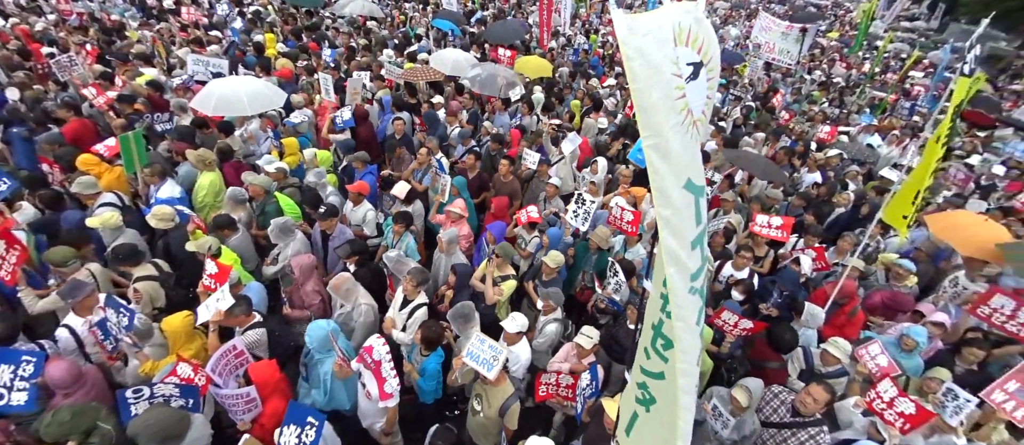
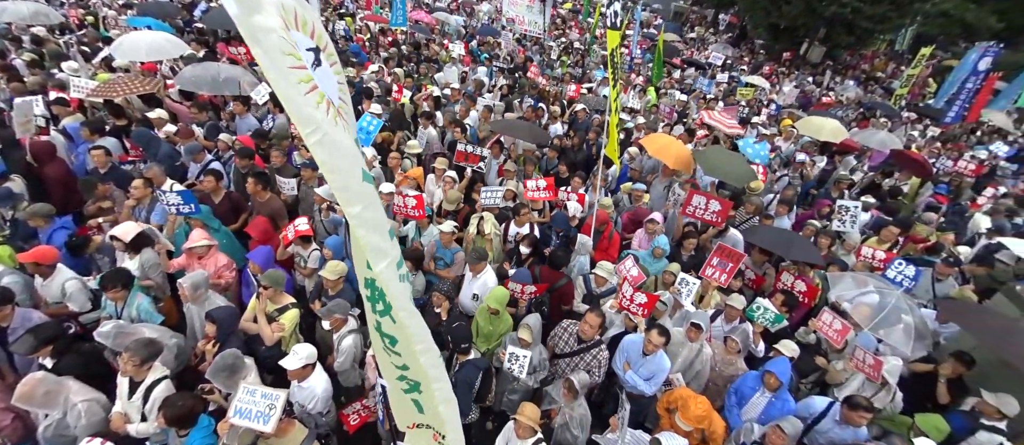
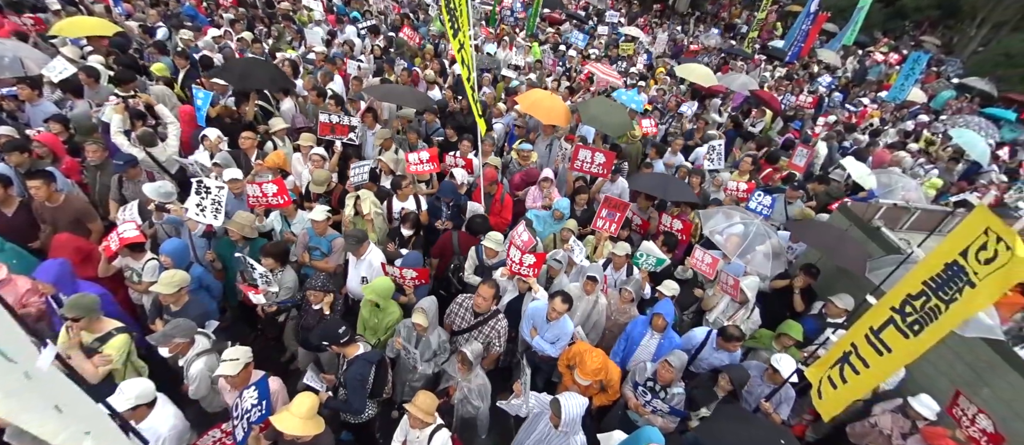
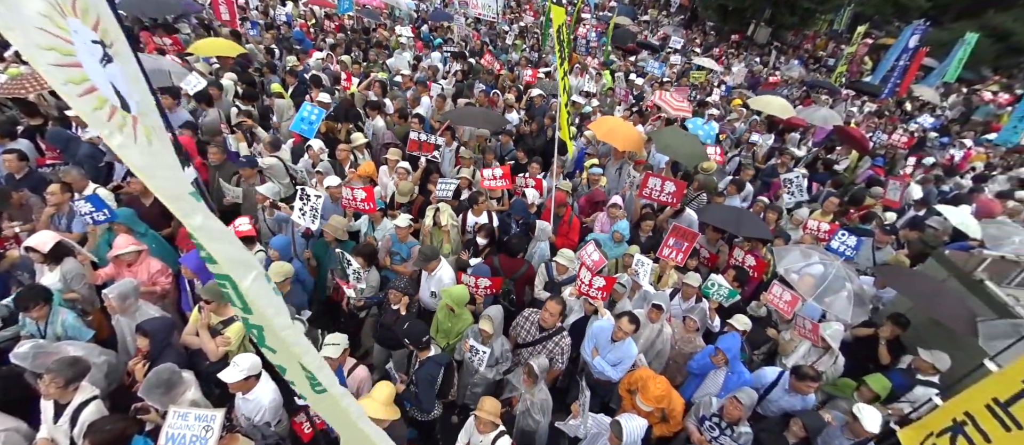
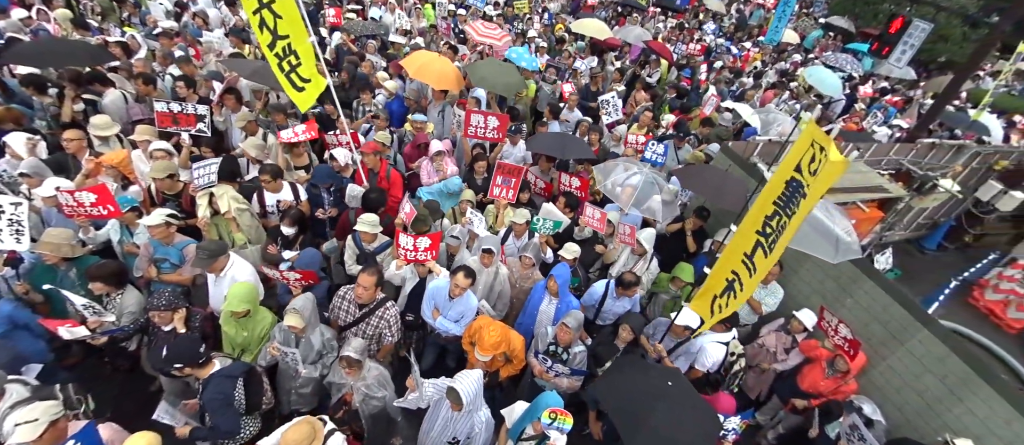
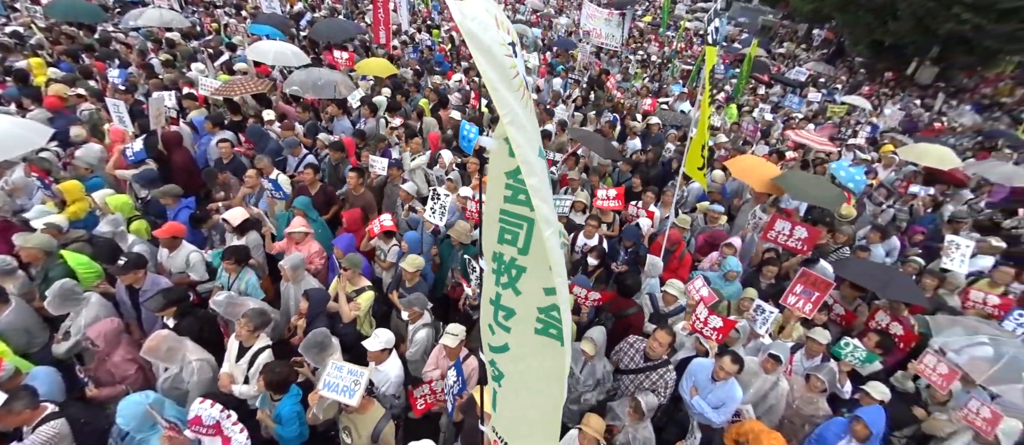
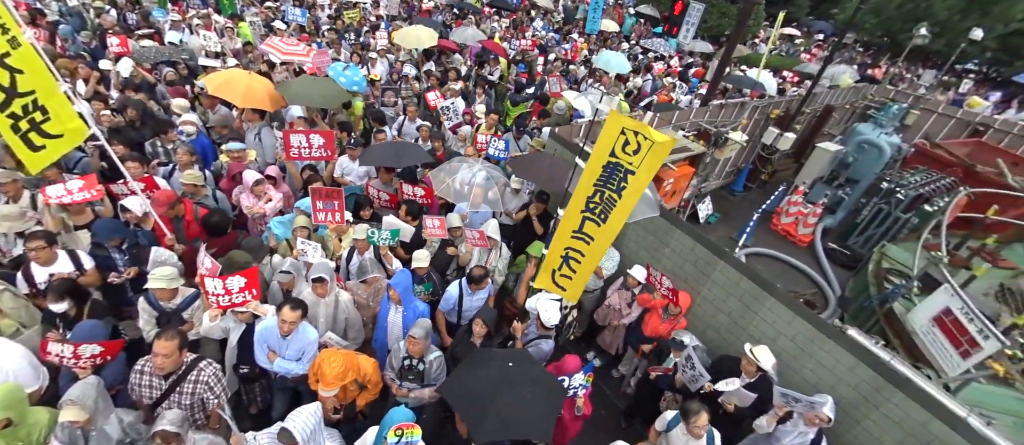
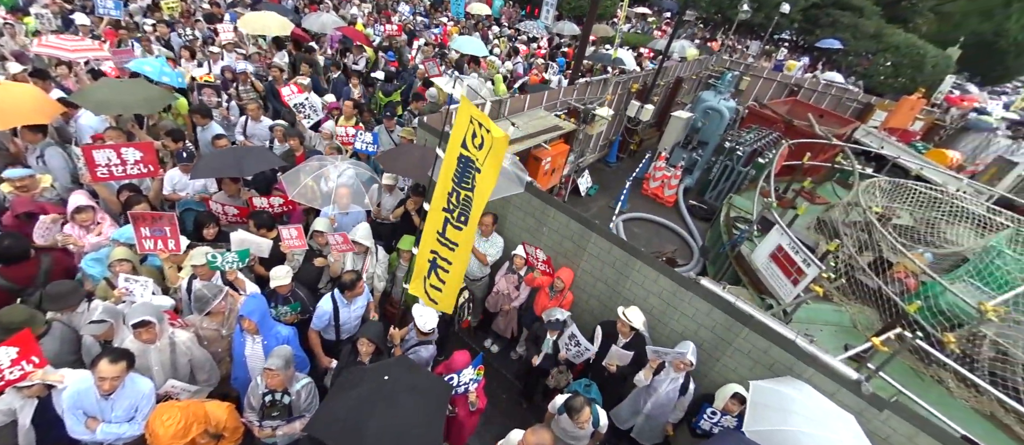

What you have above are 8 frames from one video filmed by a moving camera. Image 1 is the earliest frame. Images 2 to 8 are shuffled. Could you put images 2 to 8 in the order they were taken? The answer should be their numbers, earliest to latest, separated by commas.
6, 2, 4, 3, 5, 7, 8
